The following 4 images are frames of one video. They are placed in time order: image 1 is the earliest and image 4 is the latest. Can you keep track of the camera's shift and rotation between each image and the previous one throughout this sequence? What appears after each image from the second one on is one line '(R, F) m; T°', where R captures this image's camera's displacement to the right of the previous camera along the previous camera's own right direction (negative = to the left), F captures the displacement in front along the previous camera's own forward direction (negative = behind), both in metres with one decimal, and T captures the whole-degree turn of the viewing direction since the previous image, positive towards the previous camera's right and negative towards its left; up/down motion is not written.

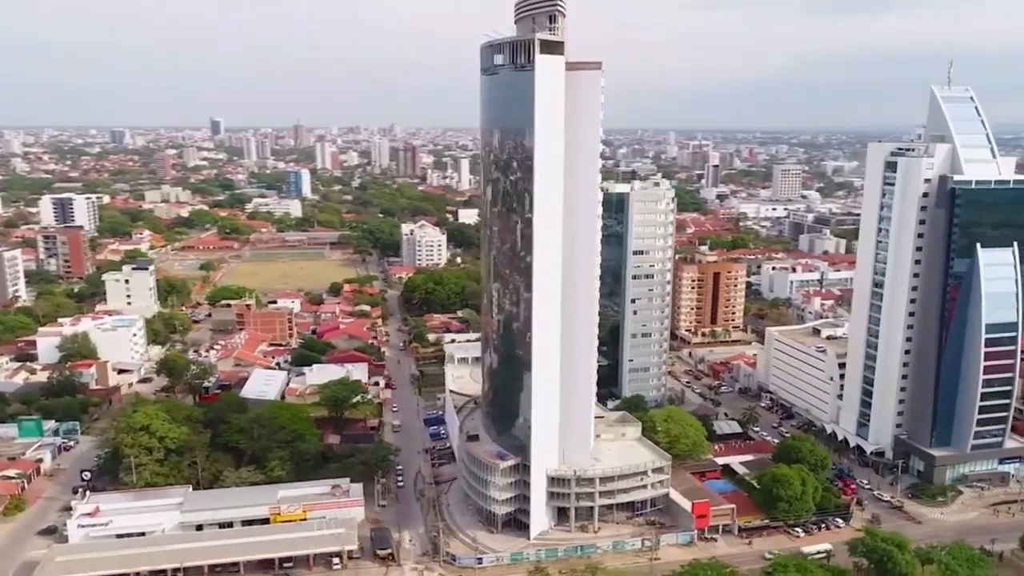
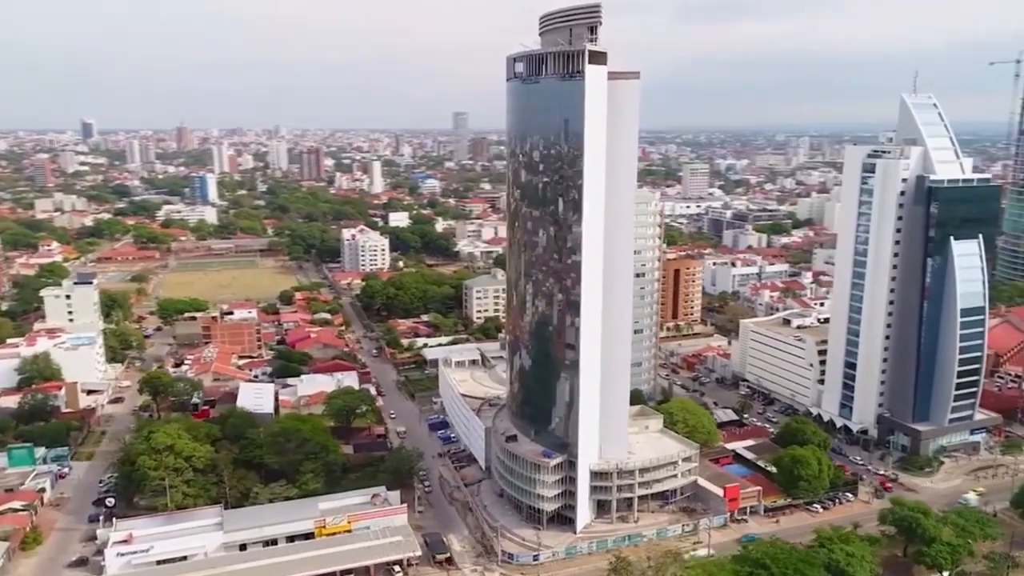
(-5.8, -0.4) m; +7°
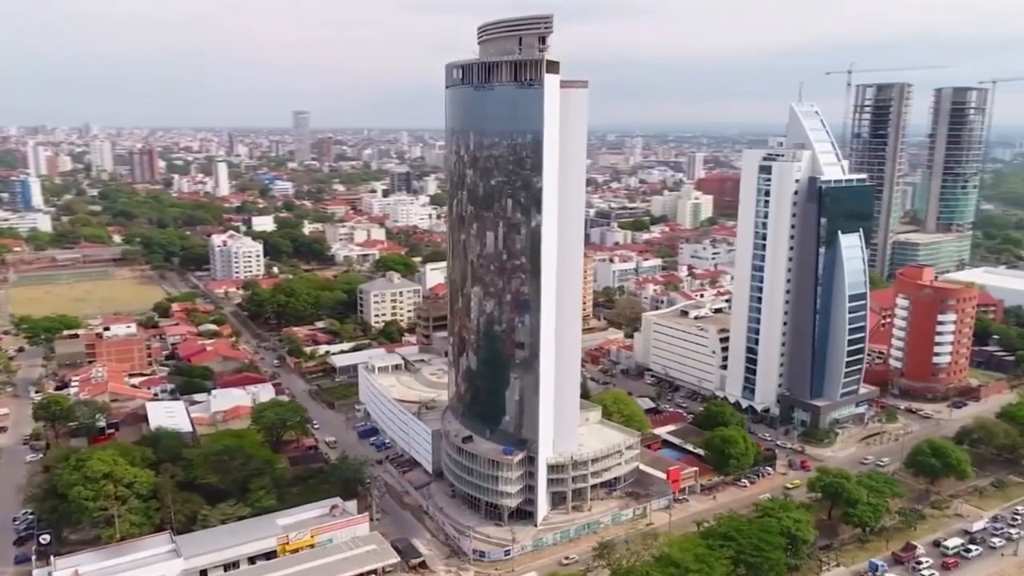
(-4.5, -0.2) m; +11°
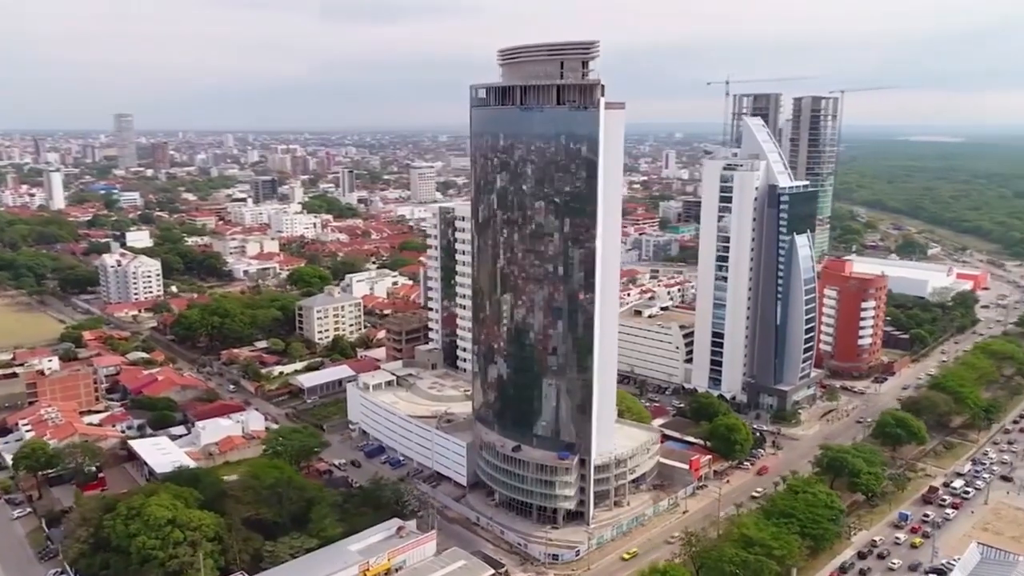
(-8.7, -0.5) m; +11°
